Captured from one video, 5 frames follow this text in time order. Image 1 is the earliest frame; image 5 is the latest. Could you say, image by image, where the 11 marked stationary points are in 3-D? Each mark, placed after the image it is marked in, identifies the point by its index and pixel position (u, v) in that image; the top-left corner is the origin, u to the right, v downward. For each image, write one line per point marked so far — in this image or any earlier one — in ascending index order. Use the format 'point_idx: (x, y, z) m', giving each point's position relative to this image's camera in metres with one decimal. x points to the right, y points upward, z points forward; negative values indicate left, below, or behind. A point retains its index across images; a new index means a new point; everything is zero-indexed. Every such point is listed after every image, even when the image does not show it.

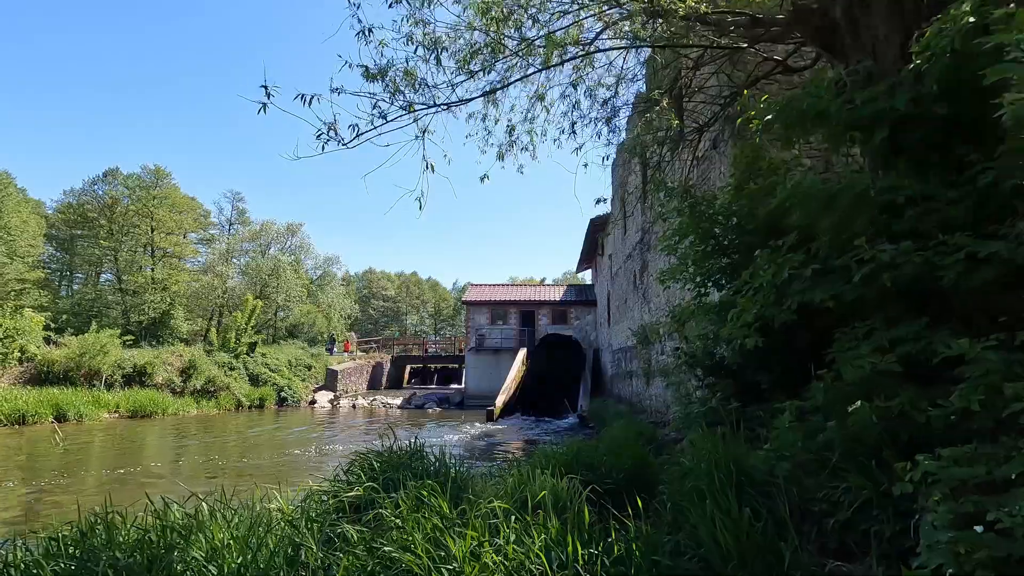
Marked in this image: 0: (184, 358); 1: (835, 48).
0: (-11.0, -2.3, +17.9) m
1: (+2.2, +1.6, +3.7) m
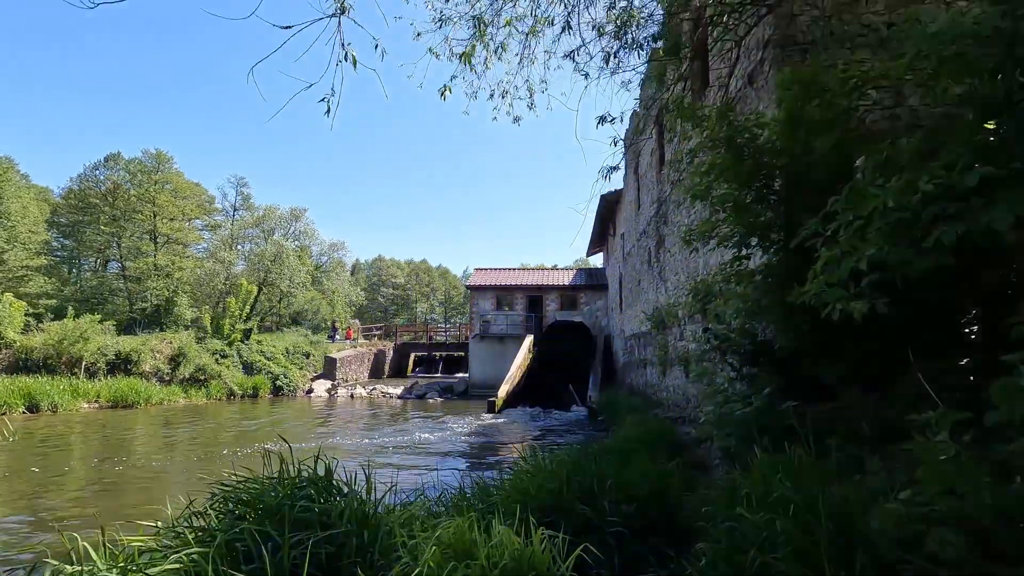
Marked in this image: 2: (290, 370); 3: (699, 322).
0: (-10.8, -1.8, +17.0) m
1: (+2.0, +1.9, +2.4) m
2: (-8.3, -3.1, +20.0) m
3: (+2.4, -0.4, +6.7) m
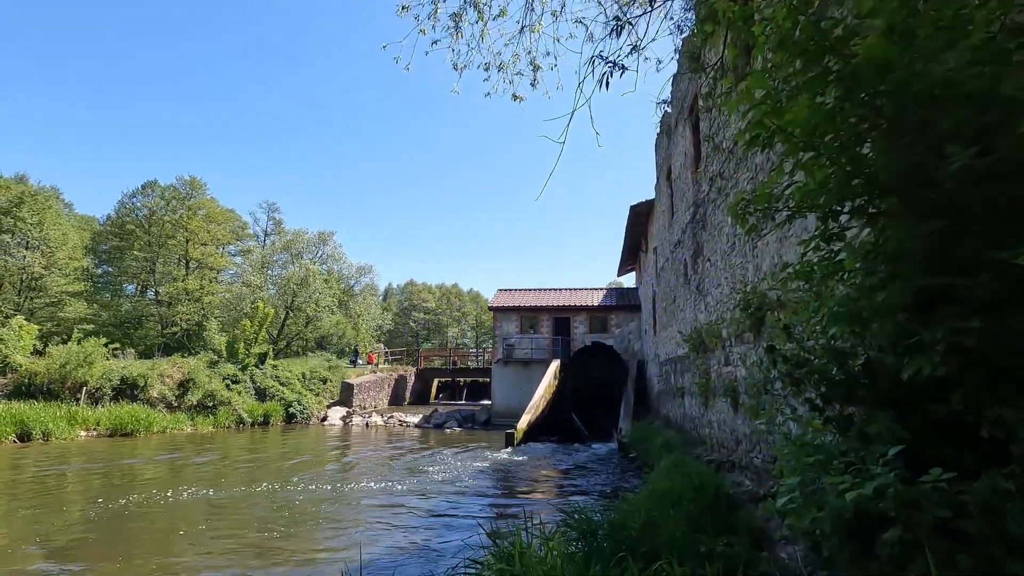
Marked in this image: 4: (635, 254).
0: (-10.1, -2.5, +16.4) m
1: (+1.8, +2.0, +1.2) m
2: (-7.4, -3.9, +19.1) m
3: (+2.4, -0.5, +5.4) m
4: (+4.4, +1.2, +18.9) m
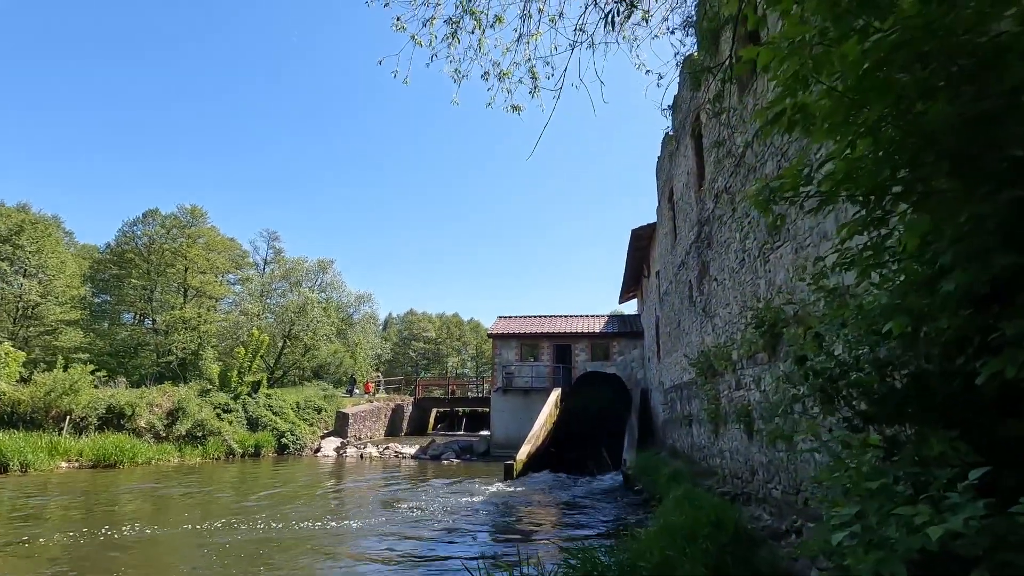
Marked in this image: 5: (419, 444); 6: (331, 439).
0: (-10.1, -3.3, +15.9) m
1: (+1.7, +2.0, +1.0) m
2: (-7.4, -4.8, +18.5) m
3: (+2.4, -0.7, +5.0) m
4: (+4.4, +0.3, +18.6) m
5: (-3.4, -5.8, +19.8) m
6: (-6.5, -5.4, +19.3) m
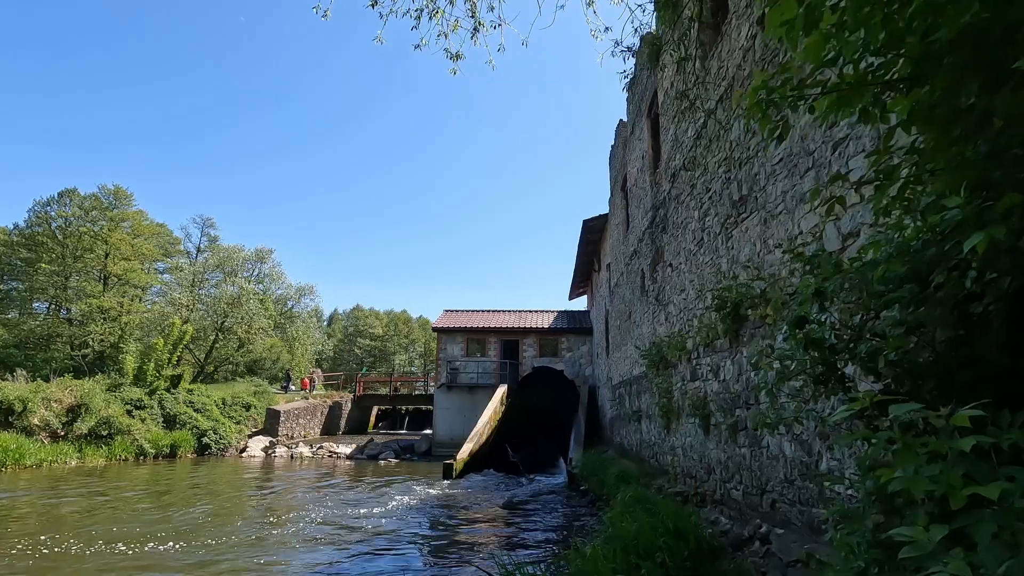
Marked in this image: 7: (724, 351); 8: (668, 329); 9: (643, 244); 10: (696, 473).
0: (-11.7, -2.8, +14.3) m
1: (+1.6, +2.2, +0.5) m
2: (-9.3, -4.4, +17.1) m
3: (+1.8, -0.5, +4.5) m
4: (+2.6, +0.4, +18.3) m
5: (-5.4, -5.4, +18.7) m
6: (-8.5, -5.0, +18.0) m
7: (+1.8, -0.5, +4.5) m
8: (+1.9, -0.5, +6.6) m
9: (+2.1, +0.7, +8.5) m
10: (+1.8, -1.7, +5.1) m
